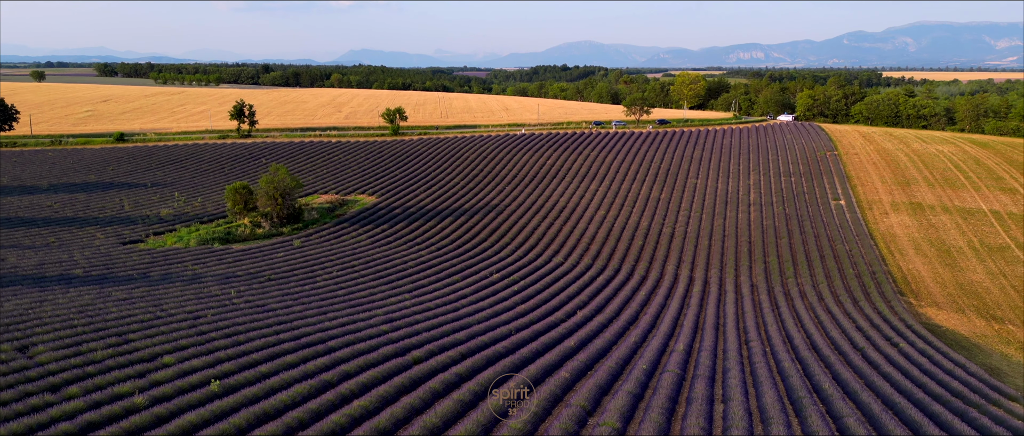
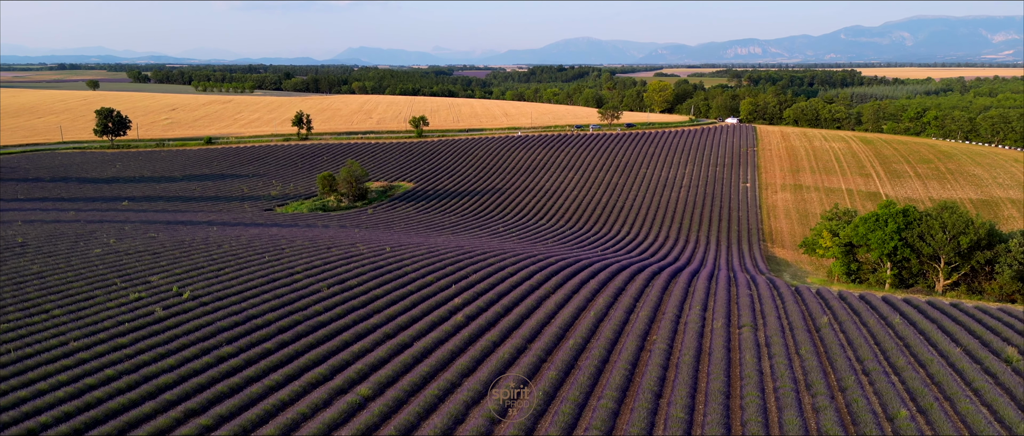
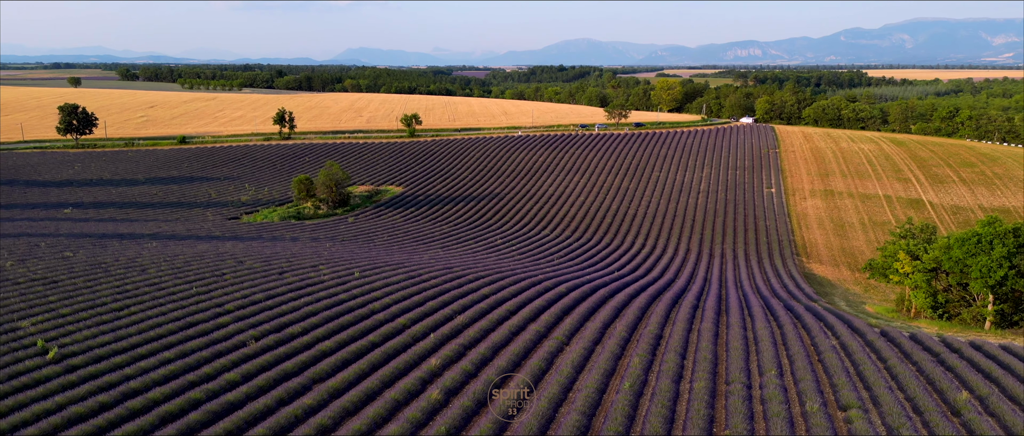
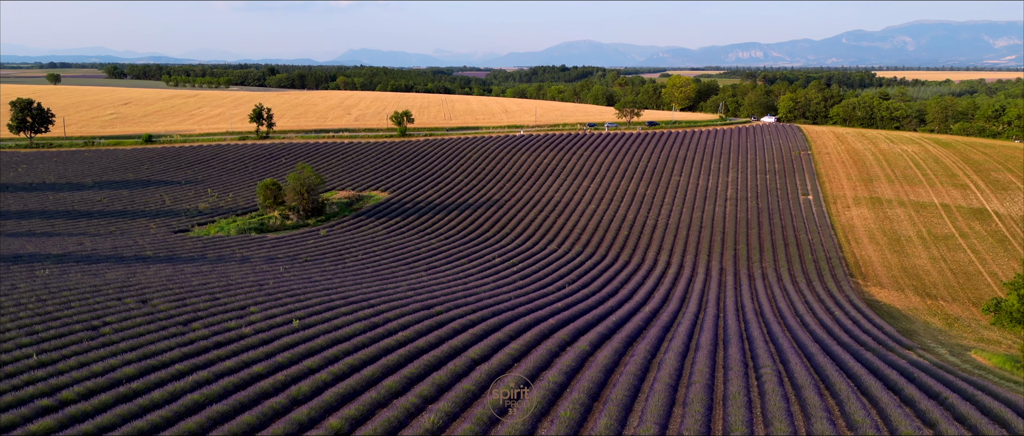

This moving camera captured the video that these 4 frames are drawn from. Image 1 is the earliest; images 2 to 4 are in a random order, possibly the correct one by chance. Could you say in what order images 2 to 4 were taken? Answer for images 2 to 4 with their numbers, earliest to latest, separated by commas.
4, 3, 2
